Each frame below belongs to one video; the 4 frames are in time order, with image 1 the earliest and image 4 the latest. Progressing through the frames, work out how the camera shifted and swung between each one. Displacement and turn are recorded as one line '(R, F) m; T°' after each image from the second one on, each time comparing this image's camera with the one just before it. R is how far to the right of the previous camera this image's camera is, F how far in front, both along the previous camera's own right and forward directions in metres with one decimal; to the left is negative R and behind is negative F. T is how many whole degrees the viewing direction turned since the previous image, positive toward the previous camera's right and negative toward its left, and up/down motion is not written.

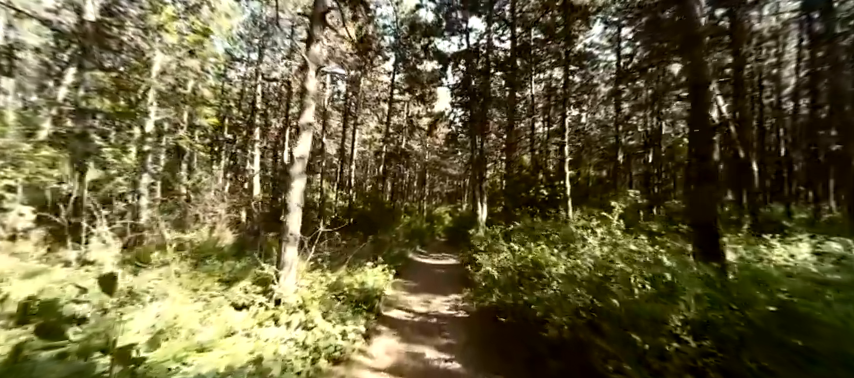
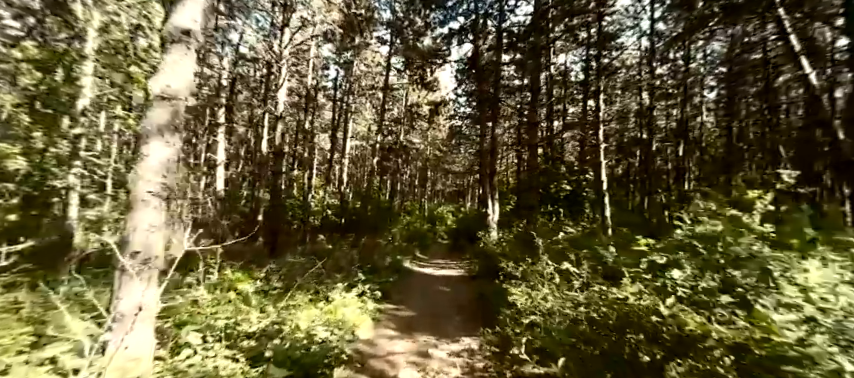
(+0.1, +2.4) m; 0°
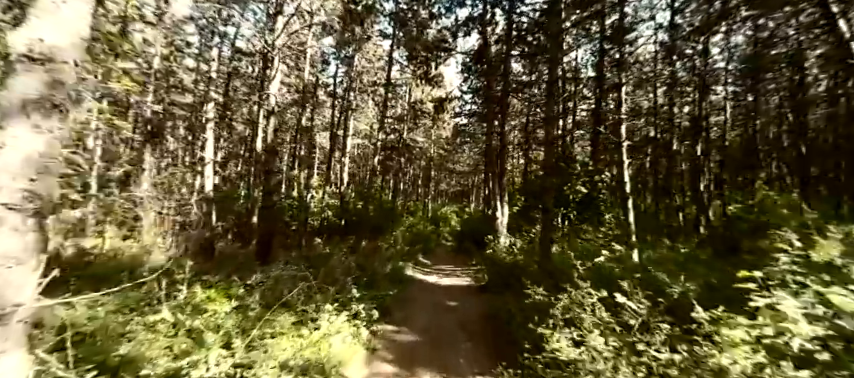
(0.0, +0.8) m; -1°
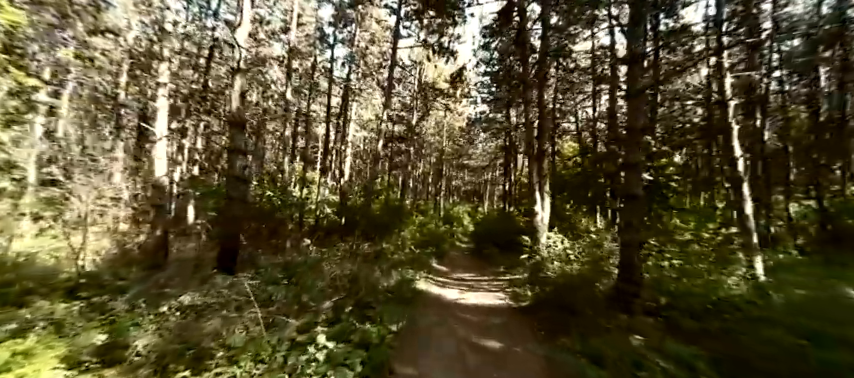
(-0.2, +2.5) m; -2°
